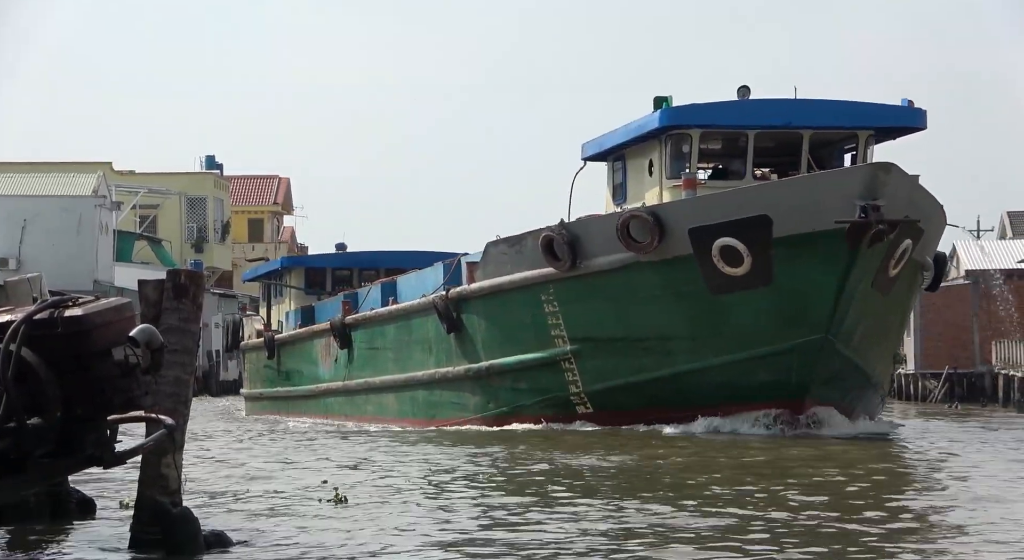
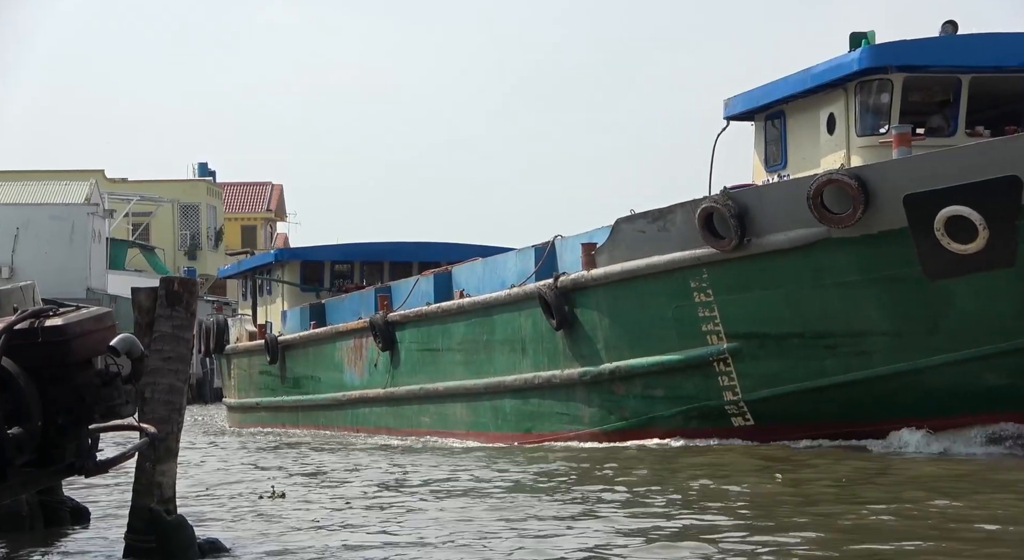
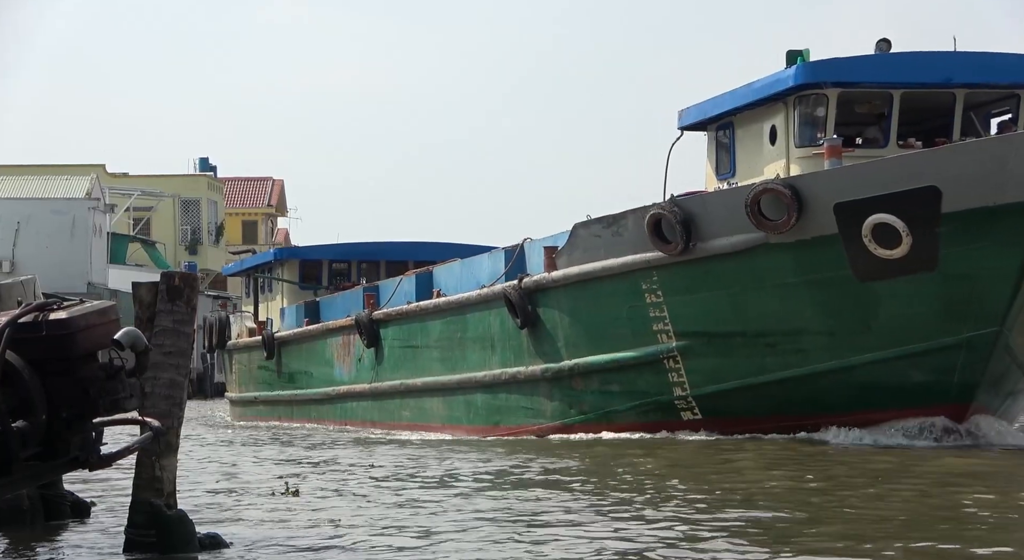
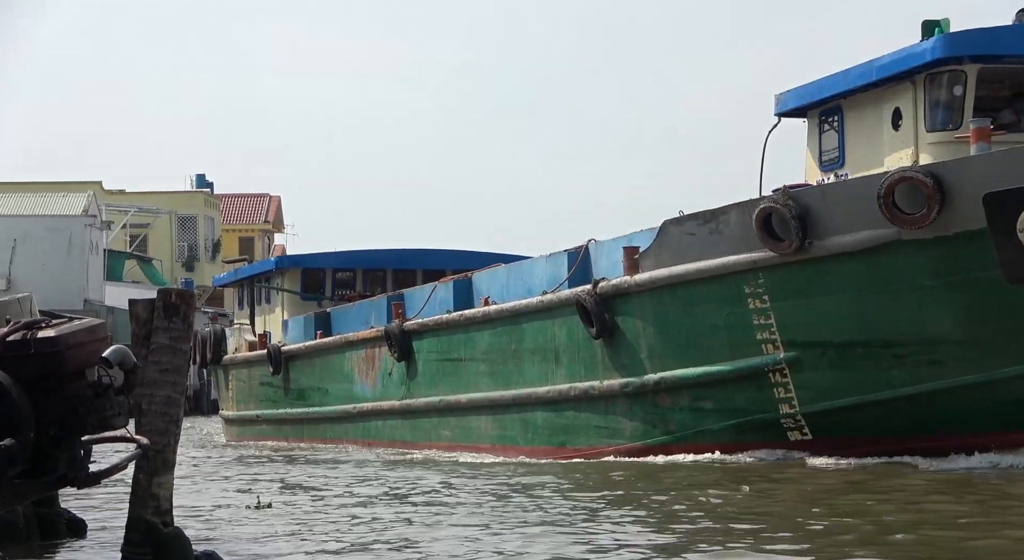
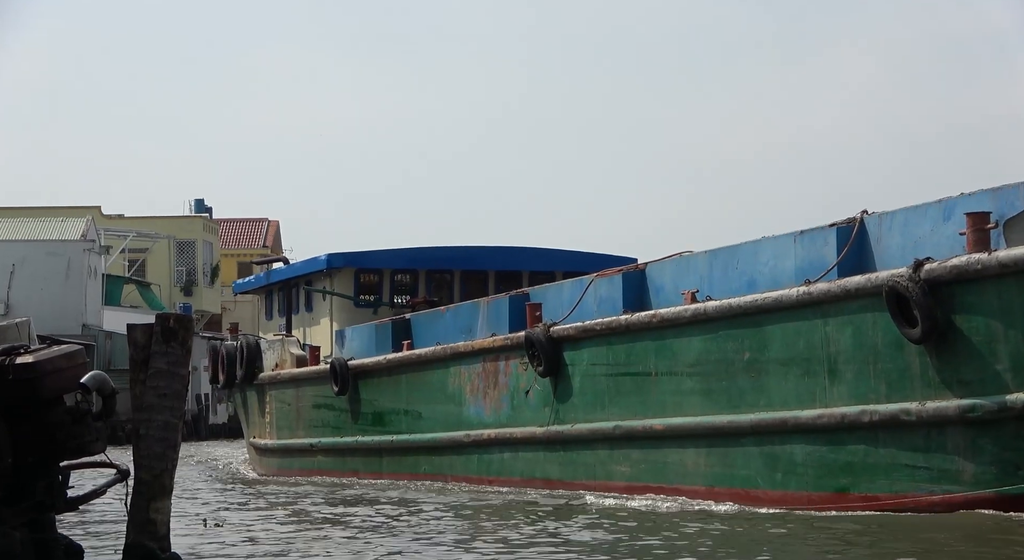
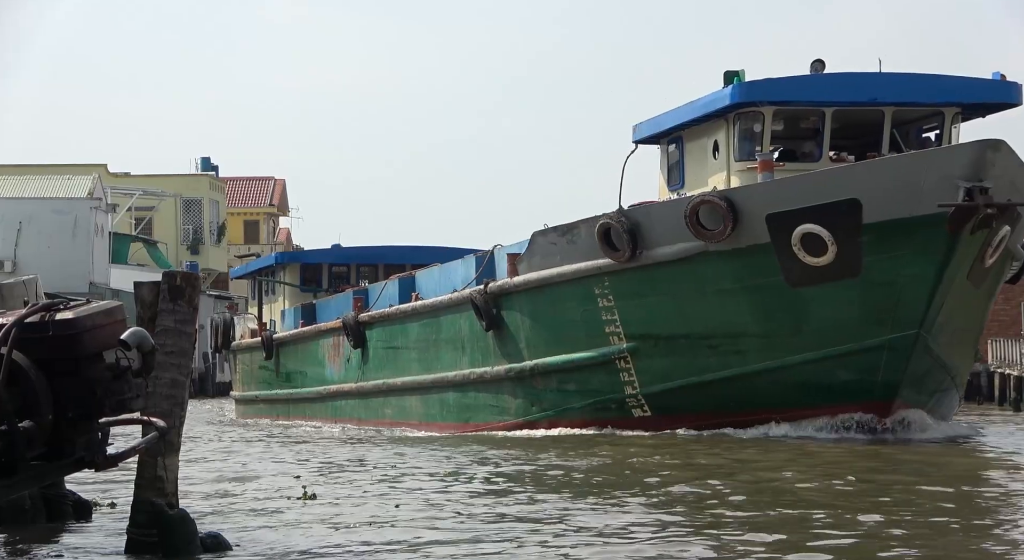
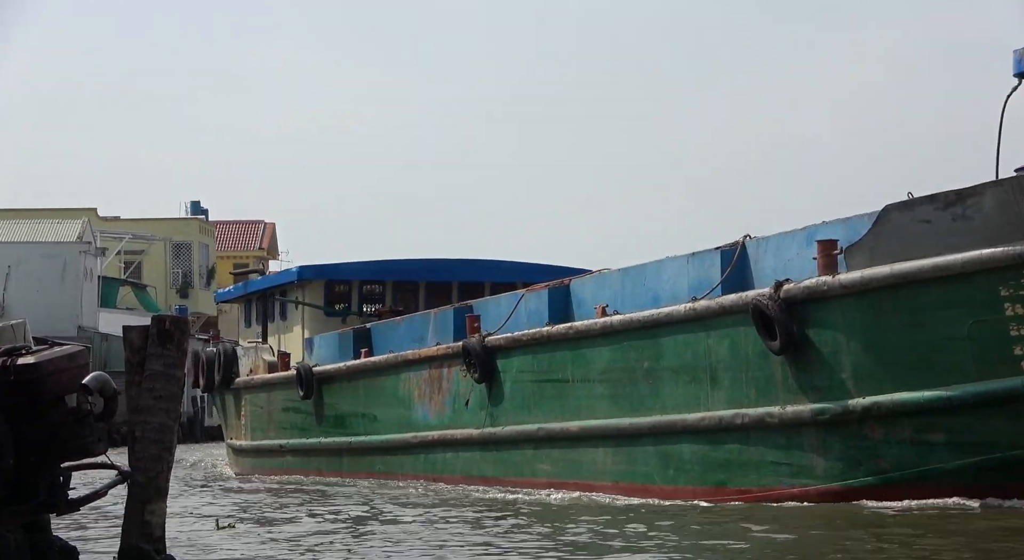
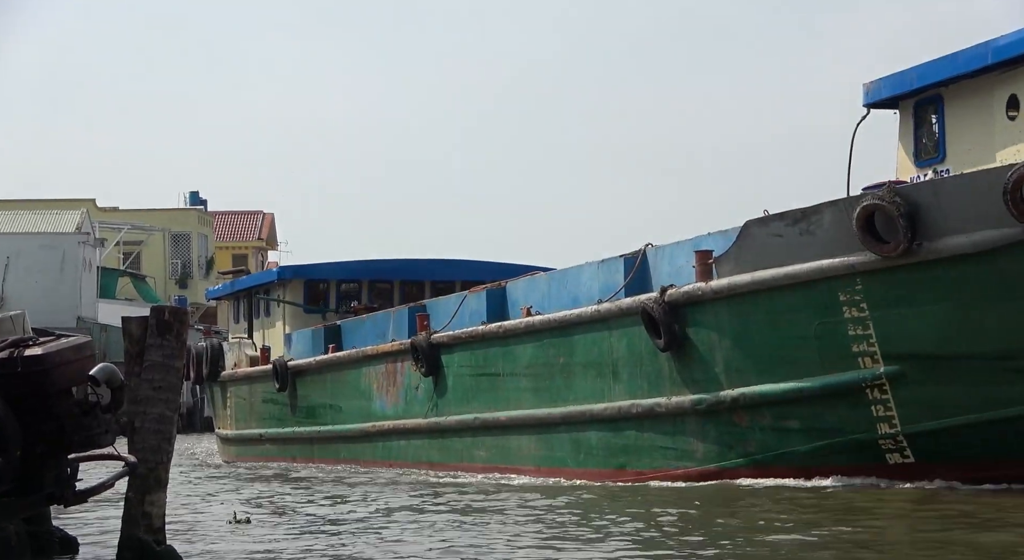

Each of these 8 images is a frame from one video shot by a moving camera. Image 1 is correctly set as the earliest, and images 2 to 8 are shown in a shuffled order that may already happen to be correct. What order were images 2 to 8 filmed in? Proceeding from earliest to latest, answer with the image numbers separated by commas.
6, 3, 2, 4, 8, 7, 5
